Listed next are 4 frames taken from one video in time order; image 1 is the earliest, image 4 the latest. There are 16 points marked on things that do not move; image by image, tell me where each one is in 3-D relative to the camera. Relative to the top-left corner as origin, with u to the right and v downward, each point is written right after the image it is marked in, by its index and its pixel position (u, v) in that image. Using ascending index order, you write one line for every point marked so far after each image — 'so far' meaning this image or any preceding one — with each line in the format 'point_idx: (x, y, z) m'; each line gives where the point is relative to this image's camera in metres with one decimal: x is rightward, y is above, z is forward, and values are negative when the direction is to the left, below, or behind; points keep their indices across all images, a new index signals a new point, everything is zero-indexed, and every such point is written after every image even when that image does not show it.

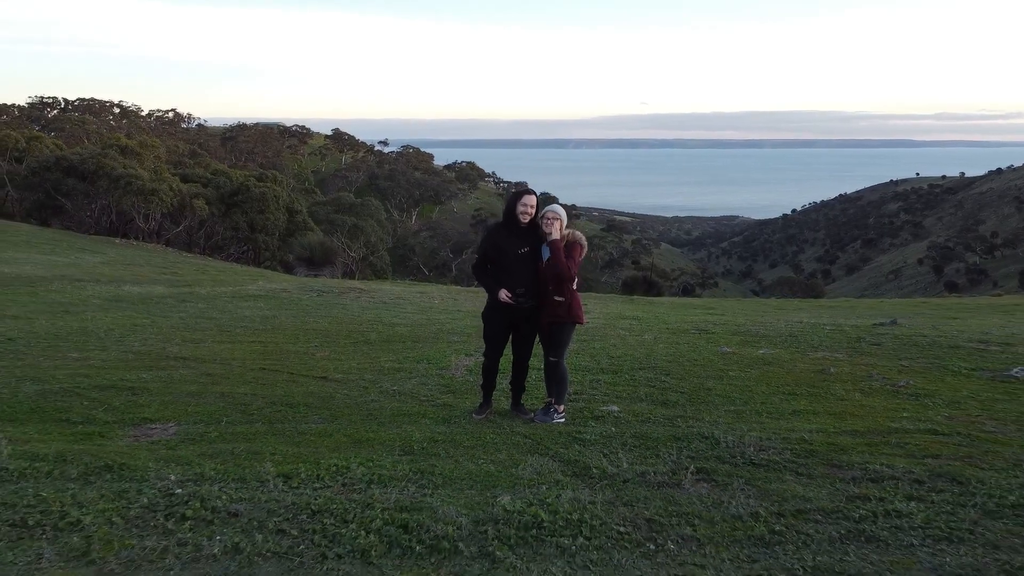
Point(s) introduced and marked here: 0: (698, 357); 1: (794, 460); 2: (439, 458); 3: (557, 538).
0: (+1.6, -0.6, +7.0) m
1: (+1.3, -0.8, +3.8) m
2: (-0.3, -0.8, +3.8) m
3: (+0.2, -0.9, +2.8) m
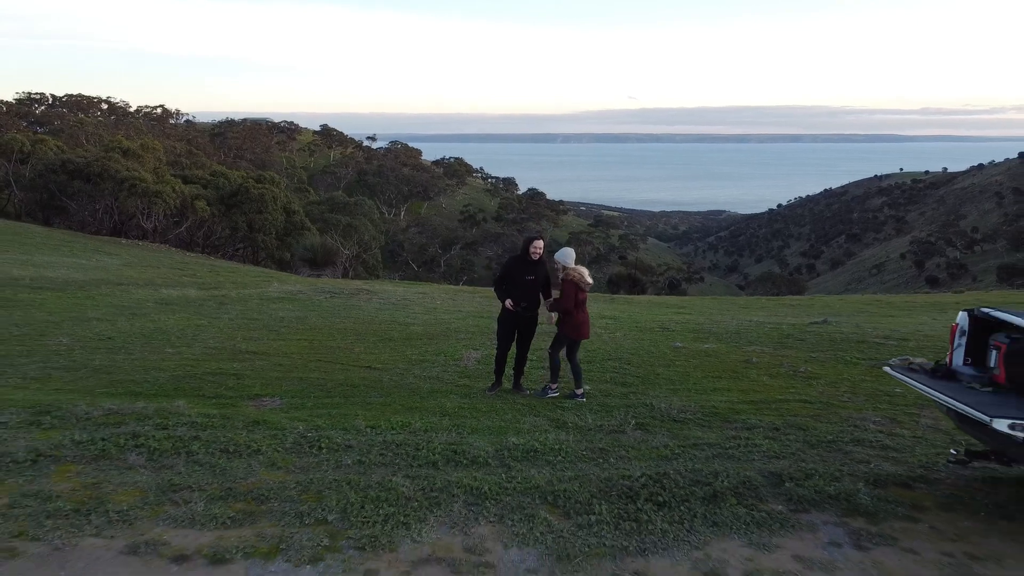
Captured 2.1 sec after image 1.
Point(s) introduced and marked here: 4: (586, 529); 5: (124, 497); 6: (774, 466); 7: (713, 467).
0: (+1.6, -0.7, +9.0) m
1: (+1.3, -0.9, +5.7) m
2: (-0.3, -0.9, +5.7) m
3: (+0.2, -1.0, +4.7) m
4: (+0.3, -1.1, +3.7) m
5: (-1.9, -1.0, +3.9) m
6: (+1.5, -1.0, +4.6) m
7: (+1.1, -1.0, +4.5) m
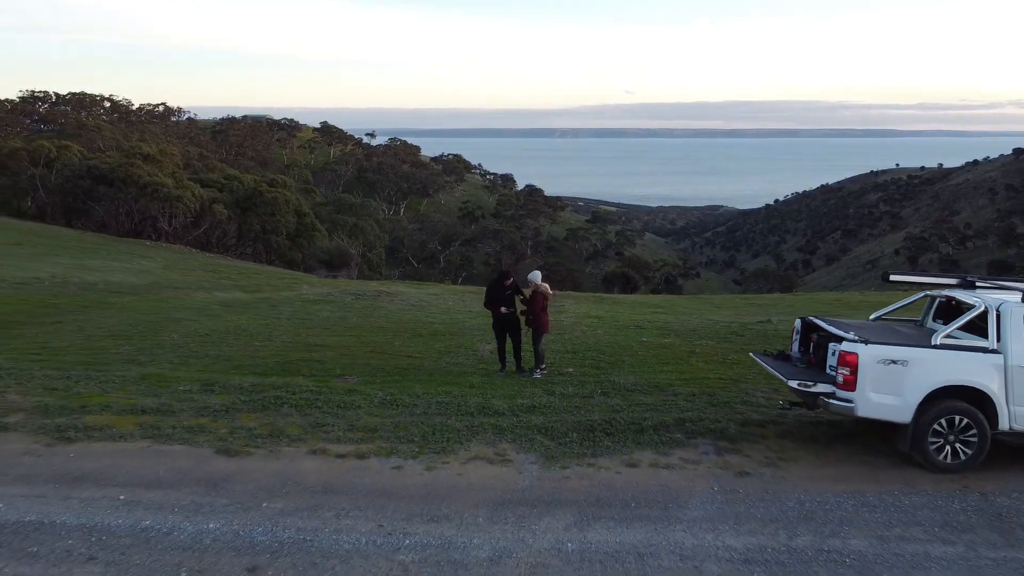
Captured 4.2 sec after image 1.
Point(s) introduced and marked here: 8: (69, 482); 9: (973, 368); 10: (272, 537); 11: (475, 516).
0: (+1.7, -0.8, +11.7) m
1: (+1.4, -1.0, +8.4) m
2: (-0.2, -1.1, +8.4) m
3: (+0.3, -1.1, +7.5) m
4: (+0.4, -1.3, +6.5) m
5: (-1.8, -1.2, +6.7) m
6: (+1.6, -1.2, +7.3) m
7: (+1.2, -1.2, +7.3) m
8: (-3.0, -1.3, +5.5) m
9: (+3.5, -0.6, +6.0) m
10: (-1.4, -1.5, +4.8) m
11: (-0.2, -1.5, +5.2) m
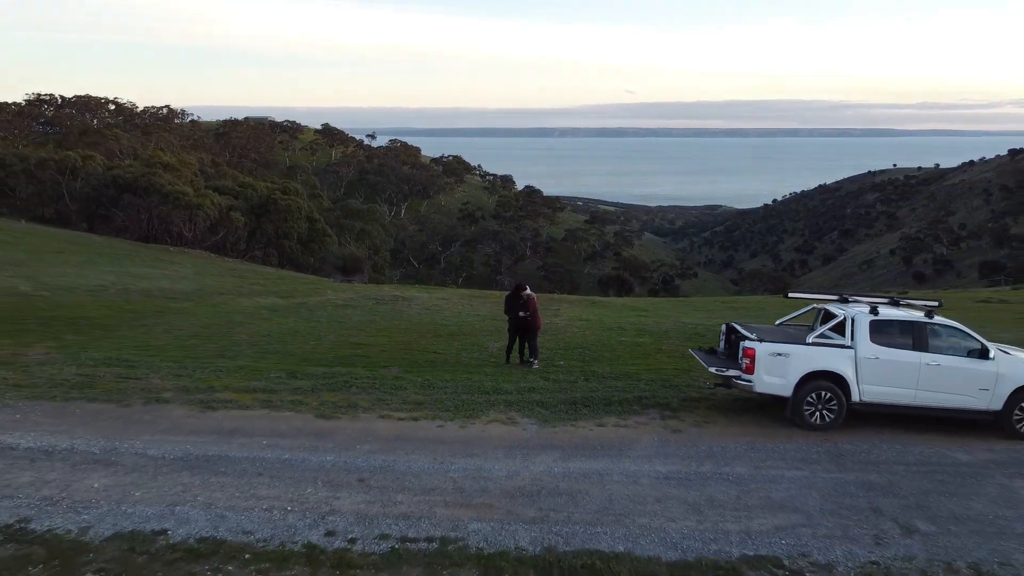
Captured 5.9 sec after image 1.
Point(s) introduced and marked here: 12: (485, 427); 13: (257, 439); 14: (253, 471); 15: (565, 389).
0: (+1.7, -1.0, +14.5) m
1: (+1.5, -1.2, +11.2) m
2: (-0.2, -1.2, +11.2) m
3: (+0.4, -1.3, +10.2) m
4: (+0.5, -1.4, +9.2) m
5: (-1.8, -1.4, +9.4) m
6: (+1.6, -1.3, +10.1) m
7: (+1.3, -1.3, +10.0) m
8: (-2.9, -1.5, +8.2) m
9: (+3.5, -0.8, +8.8) m
10: (-1.4, -1.7, +7.6) m
11: (-0.2, -1.6, +7.9) m
12: (-0.3, -1.5, +8.7) m
13: (-2.6, -1.5, +8.1) m
14: (-2.4, -1.7, +7.3) m
15: (+0.7, -1.3, +10.2) m
